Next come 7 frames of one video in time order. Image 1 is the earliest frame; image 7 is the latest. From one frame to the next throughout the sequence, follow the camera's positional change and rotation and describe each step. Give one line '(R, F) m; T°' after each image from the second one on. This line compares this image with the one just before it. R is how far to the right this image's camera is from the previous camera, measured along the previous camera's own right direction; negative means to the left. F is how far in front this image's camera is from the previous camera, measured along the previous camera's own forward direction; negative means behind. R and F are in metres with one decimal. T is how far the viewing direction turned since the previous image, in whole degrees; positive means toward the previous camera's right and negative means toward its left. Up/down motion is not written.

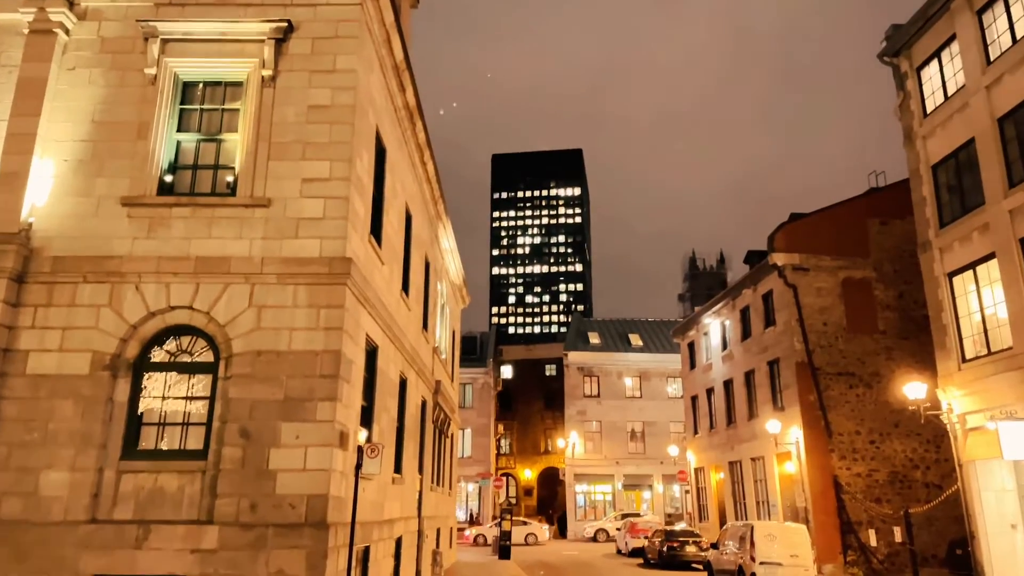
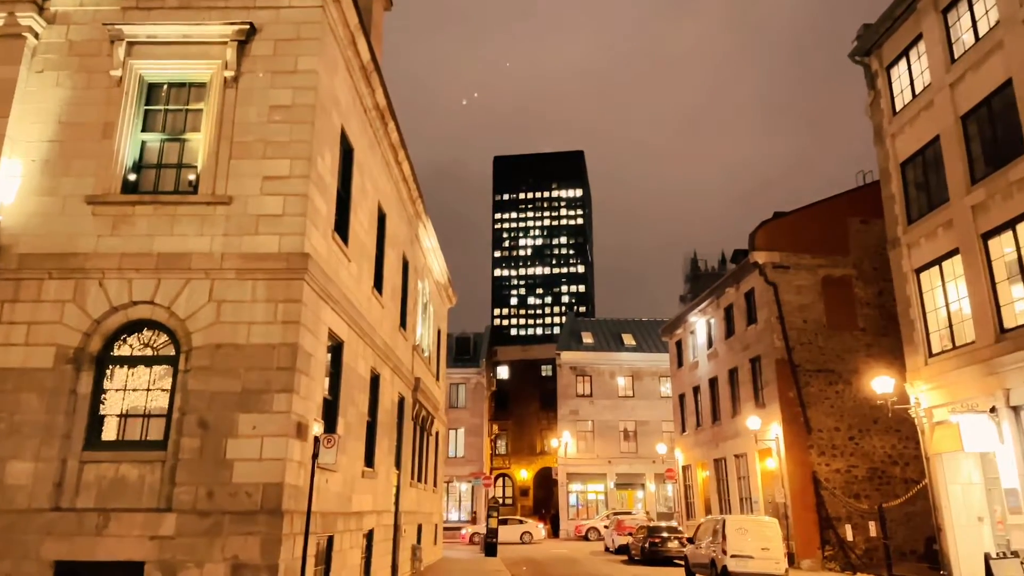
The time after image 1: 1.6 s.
(+0.7, -0.3) m; 0°
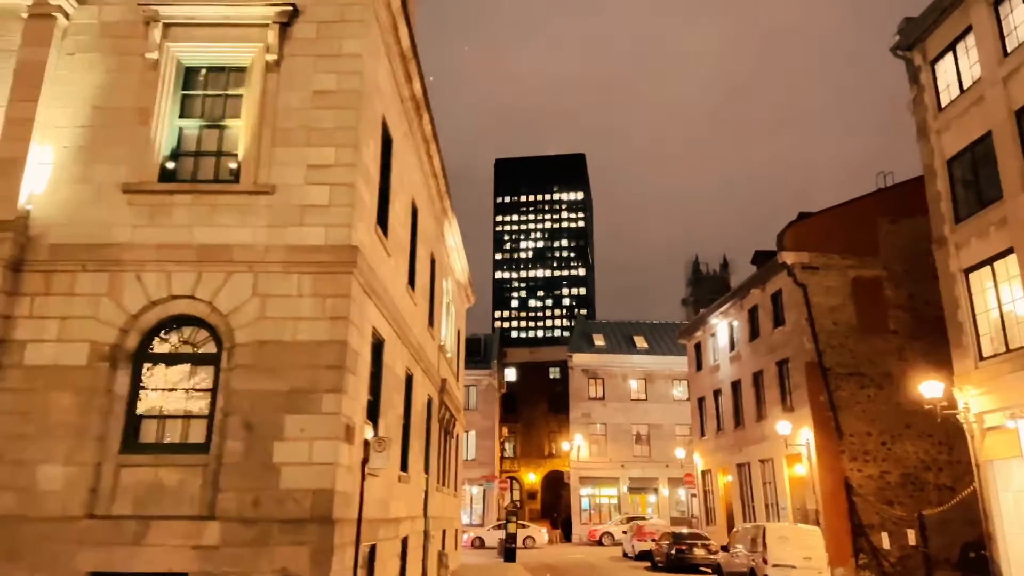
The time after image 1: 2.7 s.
(-0.8, +0.6) m; 0°
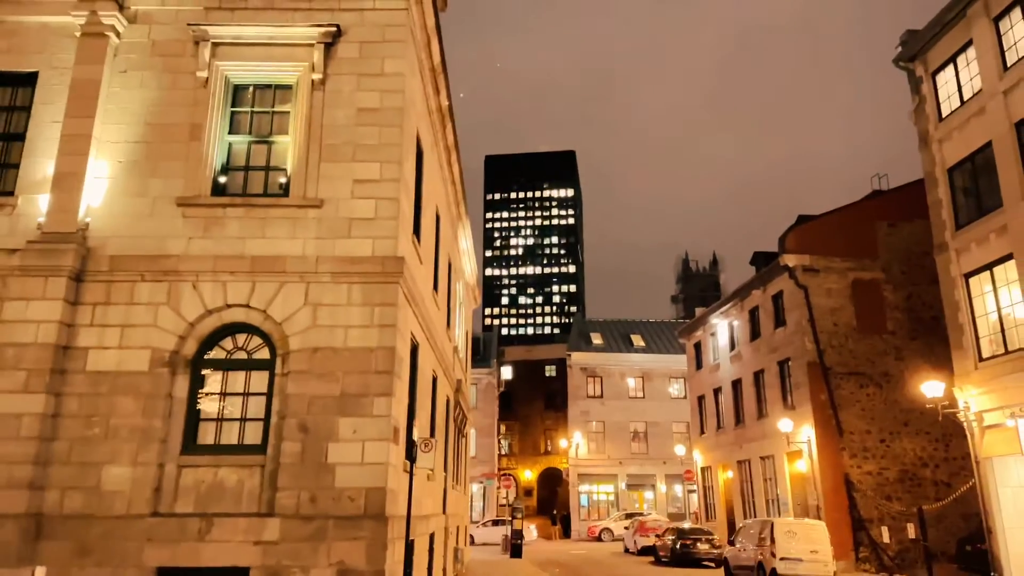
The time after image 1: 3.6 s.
(-0.7, -0.6) m; +1°
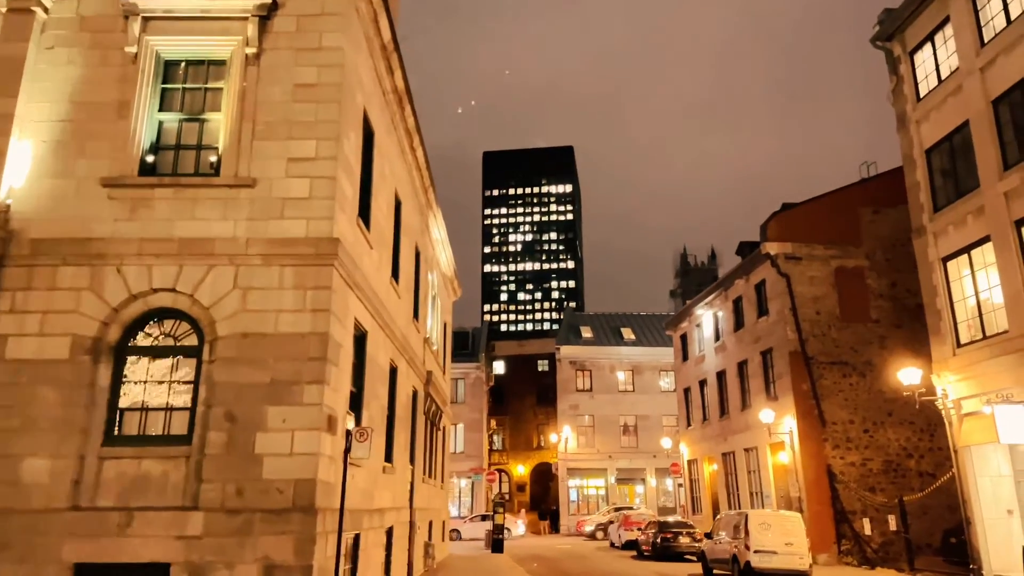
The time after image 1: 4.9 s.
(+0.8, +0.5) m; 0°
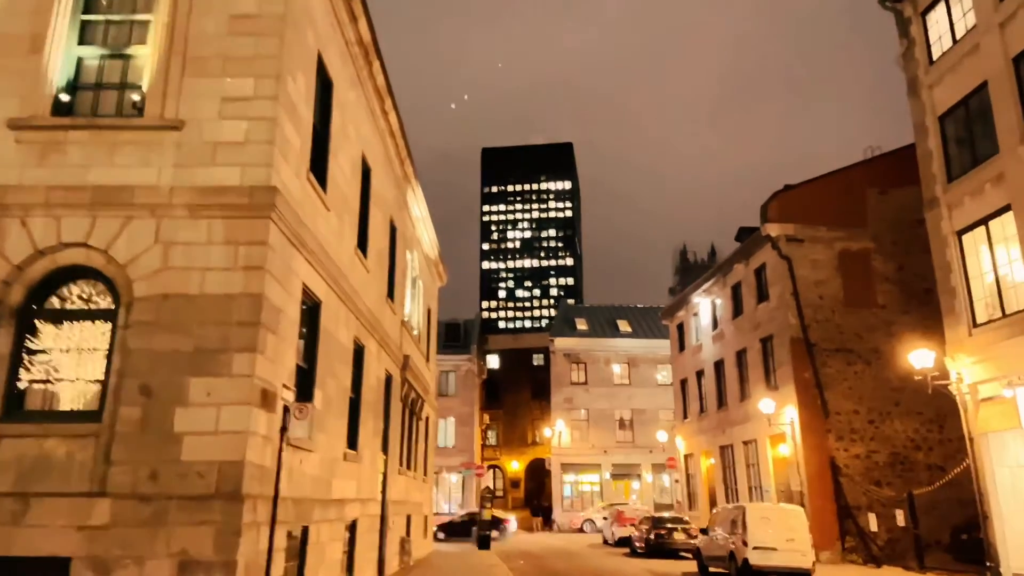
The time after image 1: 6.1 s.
(+0.4, +1.3) m; 0°
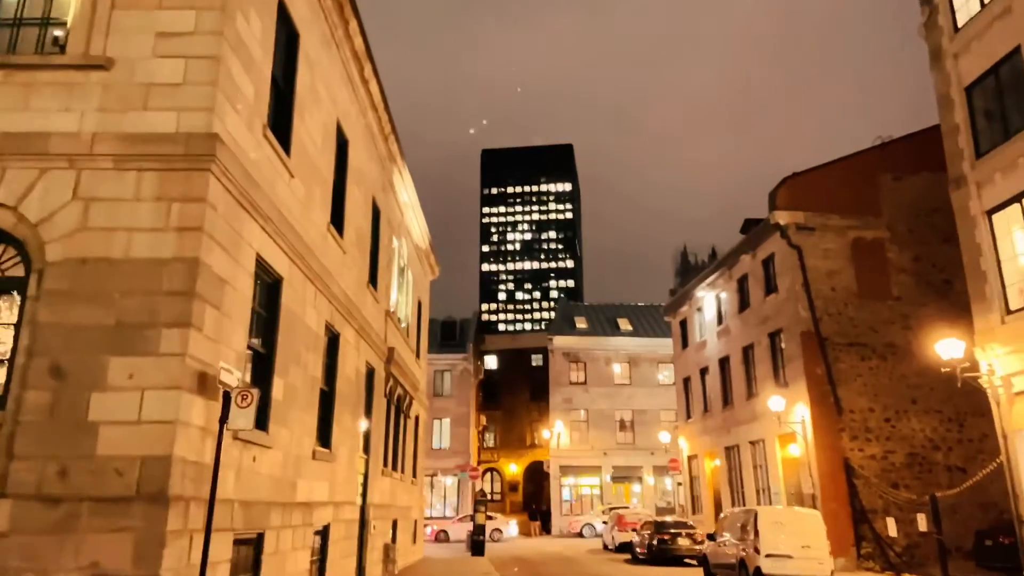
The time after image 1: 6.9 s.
(+0.2, +1.3) m; 0°
